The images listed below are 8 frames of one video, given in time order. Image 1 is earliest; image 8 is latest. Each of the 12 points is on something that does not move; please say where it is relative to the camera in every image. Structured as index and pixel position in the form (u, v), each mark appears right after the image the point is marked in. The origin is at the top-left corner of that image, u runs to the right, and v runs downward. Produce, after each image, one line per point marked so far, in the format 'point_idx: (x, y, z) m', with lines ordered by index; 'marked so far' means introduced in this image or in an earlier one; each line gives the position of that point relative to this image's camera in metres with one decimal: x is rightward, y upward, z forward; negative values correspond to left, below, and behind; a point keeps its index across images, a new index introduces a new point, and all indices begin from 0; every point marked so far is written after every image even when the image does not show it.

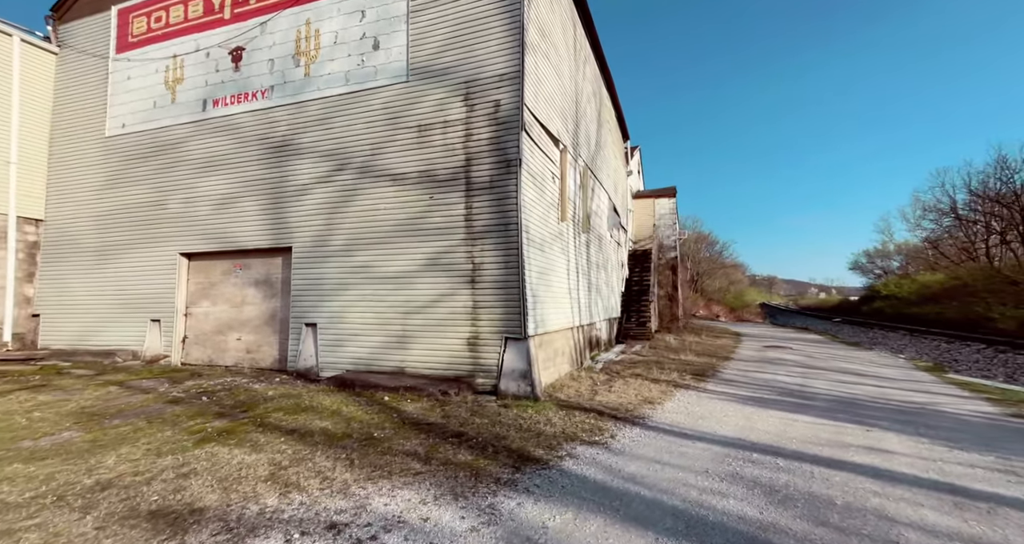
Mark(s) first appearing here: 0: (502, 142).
0: (-0.2, +2.0, +7.6) m
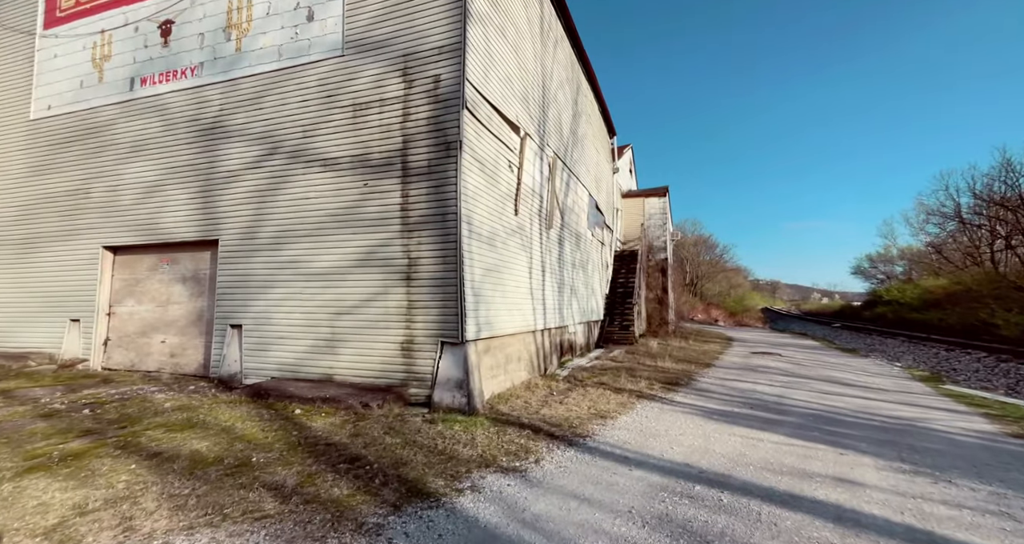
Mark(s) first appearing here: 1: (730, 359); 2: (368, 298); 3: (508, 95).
0: (-1.0, +2.1, +6.7) m
1: (+5.6, -2.2, +12.4) m
2: (-2.0, -0.4, +6.9) m
3: (-0.1, +3.0, +8.3) m
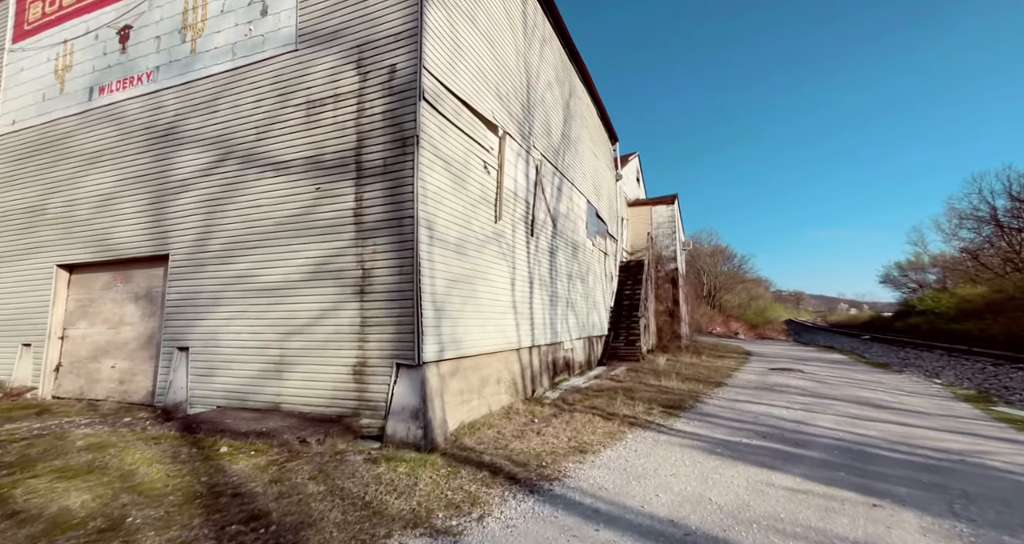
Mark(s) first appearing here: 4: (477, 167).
0: (-1.4, +1.9, +6.0) m
1: (+5.4, -2.4, +11.3) m
2: (-2.4, -0.6, +6.1) m
3: (-0.5, +2.8, +7.5) m
4: (-0.5, +1.6, +7.4) m
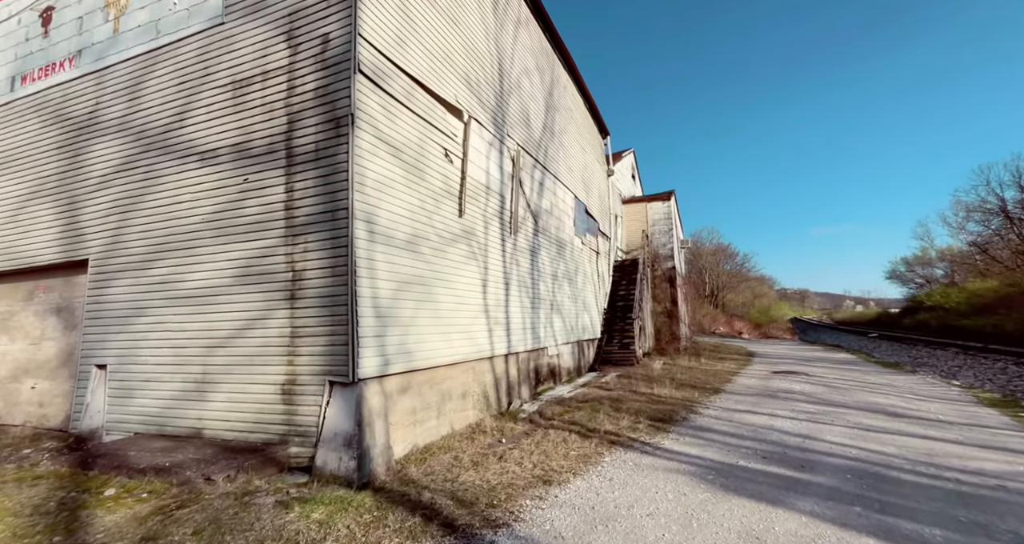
0: (-1.9, +1.9, +5.2) m
1: (+5.0, -2.3, +10.4) m
2: (-2.9, -0.6, +5.3) m
3: (-1.0, +2.8, +6.7) m
4: (-1.0, +1.6, +6.6) m
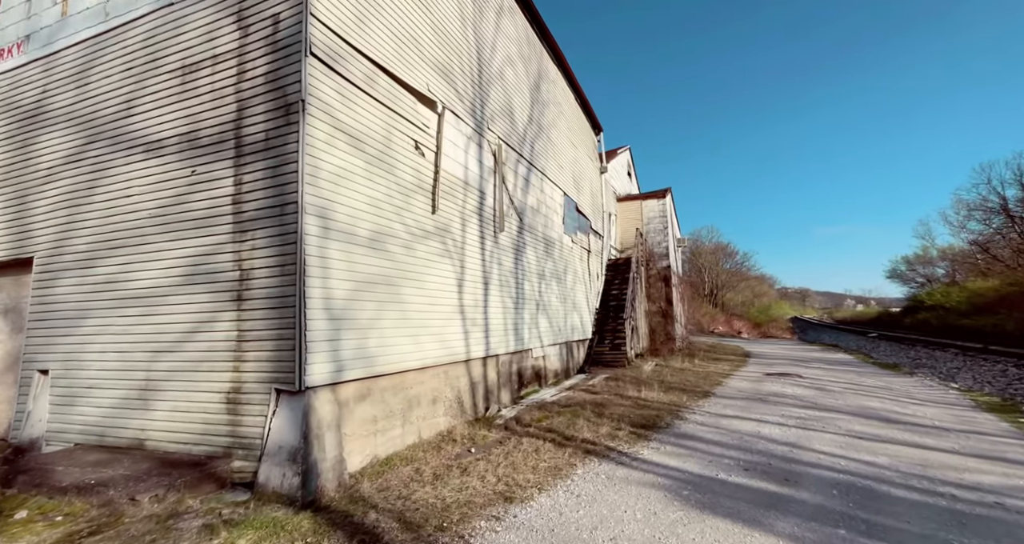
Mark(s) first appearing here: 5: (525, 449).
0: (-2.3, +1.9, +4.8) m
1: (+4.7, -2.3, +10.0) m
2: (-3.3, -0.6, +4.9) m
3: (-1.4, +2.8, +6.3) m
4: (-1.4, +1.6, +6.2) m
5: (+0.2, -2.1, +5.7) m
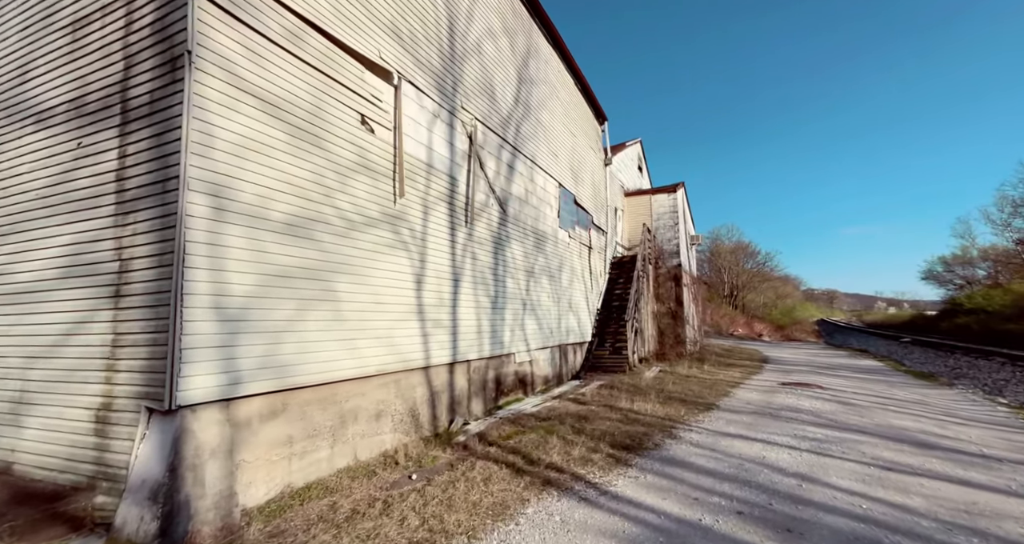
0: (-2.8, +2.0, +4.0) m
1: (+4.3, -2.3, +8.9) m
2: (-3.8, -0.5, +4.1) m
3: (-1.8, +2.9, +5.5) m
4: (-1.9, +1.7, +5.4) m
5: (-0.4, -2.0, +4.7) m
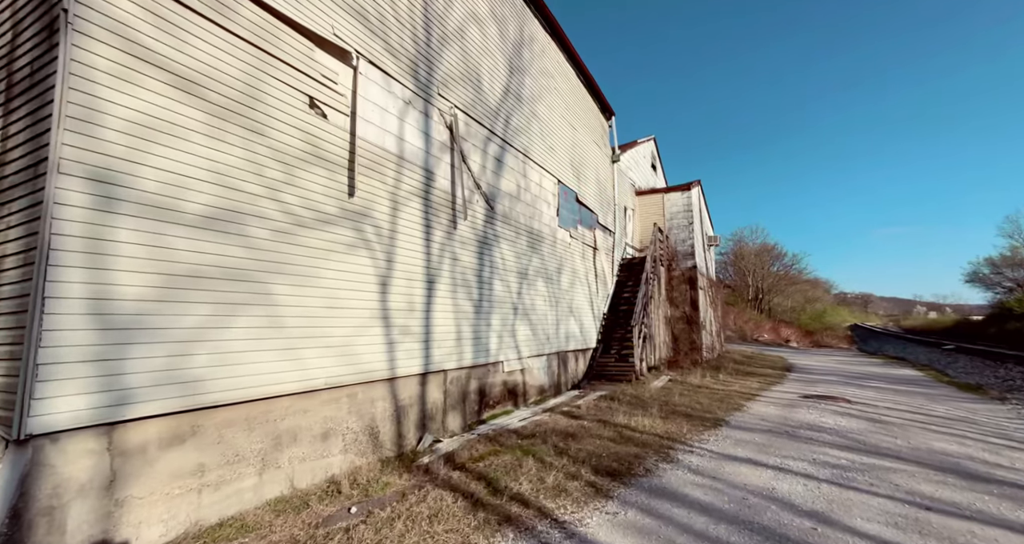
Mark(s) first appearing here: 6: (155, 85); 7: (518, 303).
0: (-3.3, +2.0, +3.4) m
1: (+4.1, -2.3, +8.0) m
2: (-4.2, -0.5, +3.6) m
3: (-2.2, +2.9, +4.9) m
4: (-2.2, +1.7, +4.8) m
5: (-0.7, -2.0, +4.0) m
6: (-2.7, +1.4, +3.7) m
7: (+0.1, -0.6, +8.6) m
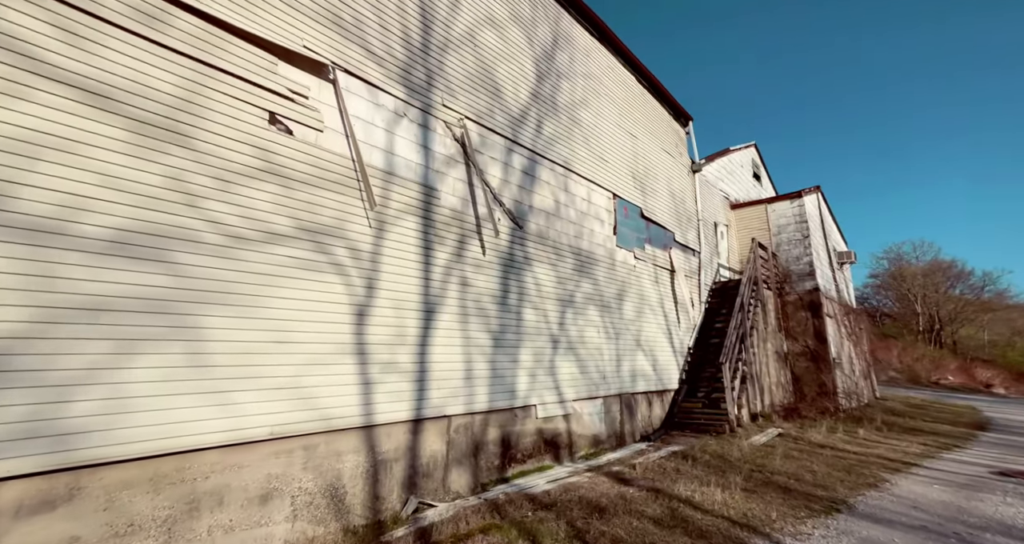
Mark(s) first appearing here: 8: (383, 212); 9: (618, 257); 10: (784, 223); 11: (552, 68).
0: (-3.9, +1.8, +3.4) m
1: (+4.6, -2.5, +5.5) m
2: (-4.6, -0.8, +3.6) m
3: (-2.5, +2.6, +4.6) m
4: (-2.5, +1.4, +4.4) m
5: (-1.1, -2.1, +3.0) m
6: (-3.3, +1.2, +3.4) m
7: (+0.8, -1.0, +7.3) m
8: (-1.4, +0.7, +5.4) m
9: (+1.9, +0.2, +8.7) m
10: (+7.8, +1.3, +13.4) m
11: (+0.8, +3.4, +8.1) m
